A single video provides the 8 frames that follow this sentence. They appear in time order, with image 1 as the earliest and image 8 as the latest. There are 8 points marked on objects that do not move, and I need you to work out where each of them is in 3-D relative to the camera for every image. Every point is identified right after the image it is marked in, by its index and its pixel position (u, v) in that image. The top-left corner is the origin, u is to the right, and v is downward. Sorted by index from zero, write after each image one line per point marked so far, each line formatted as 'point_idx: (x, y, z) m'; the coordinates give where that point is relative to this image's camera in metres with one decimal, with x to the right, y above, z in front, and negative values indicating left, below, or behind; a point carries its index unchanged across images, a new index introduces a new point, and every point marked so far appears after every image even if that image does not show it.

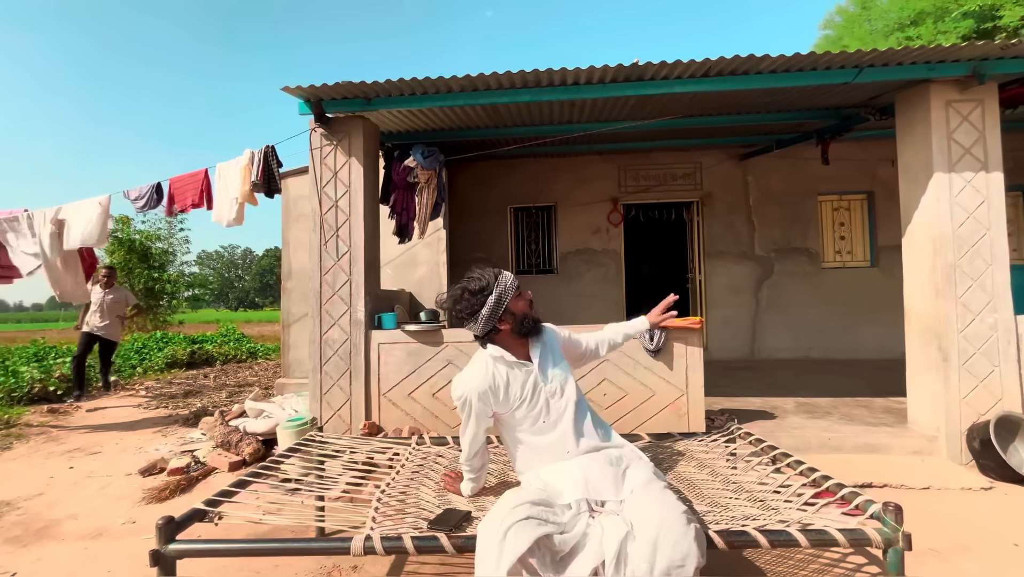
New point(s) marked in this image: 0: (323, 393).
0: (-1.7, -1.0, +4.2) m
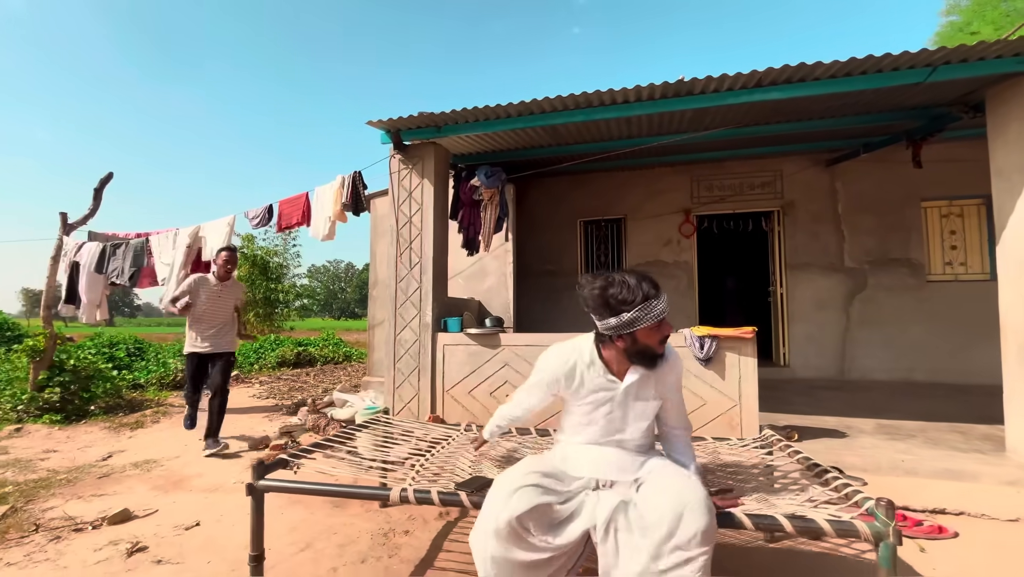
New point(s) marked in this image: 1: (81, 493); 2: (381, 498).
0: (-1.2, -1.0, +4.8) m
1: (-3.5, -1.6, +3.7) m
2: (-0.6, -1.0, +2.2) m
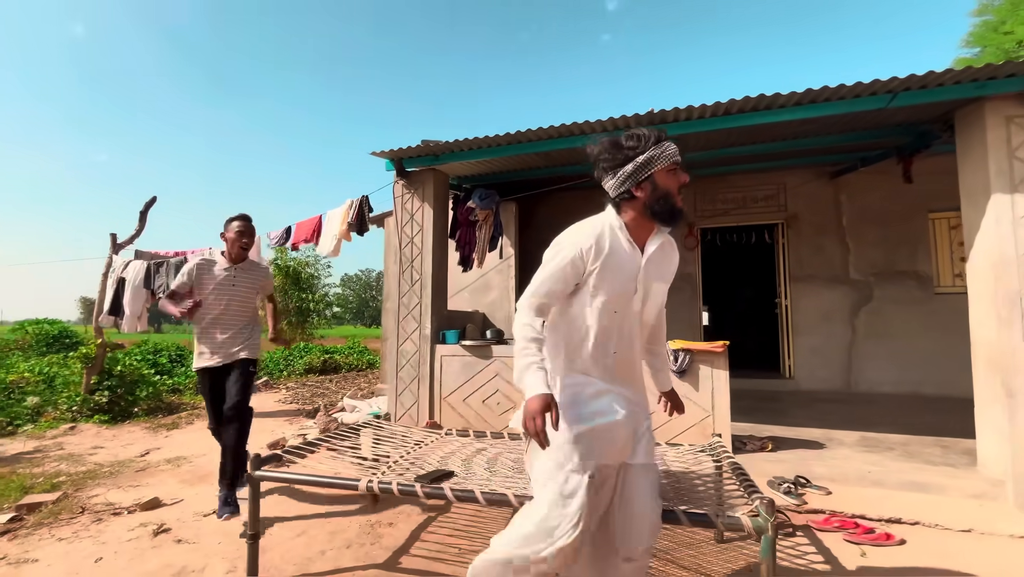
0: (-1.3, -1.2, +5.2) m
1: (-3.6, -1.8, +4.3) m
2: (-0.9, -1.1, +2.5) m
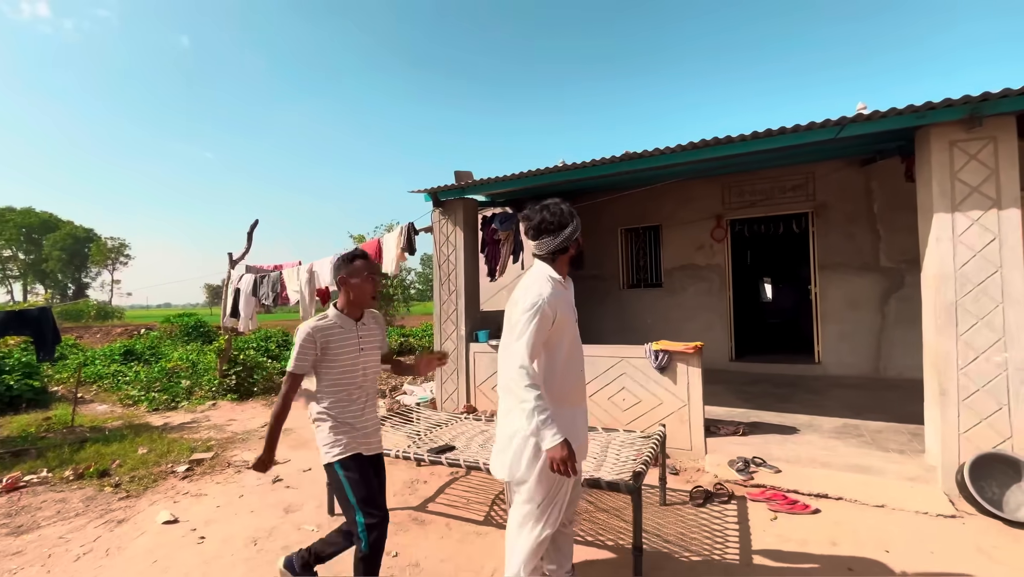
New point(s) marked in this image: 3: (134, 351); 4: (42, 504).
0: (-1.0, -1.3, +6.5) m
1: (-3.4, -2.1, +6.0) m
2: (-1.0, -1.4, +3.8) m
3: (-10.1, -1.7, +12.3) m
4: (-4.5, -2.1, +4.4) m
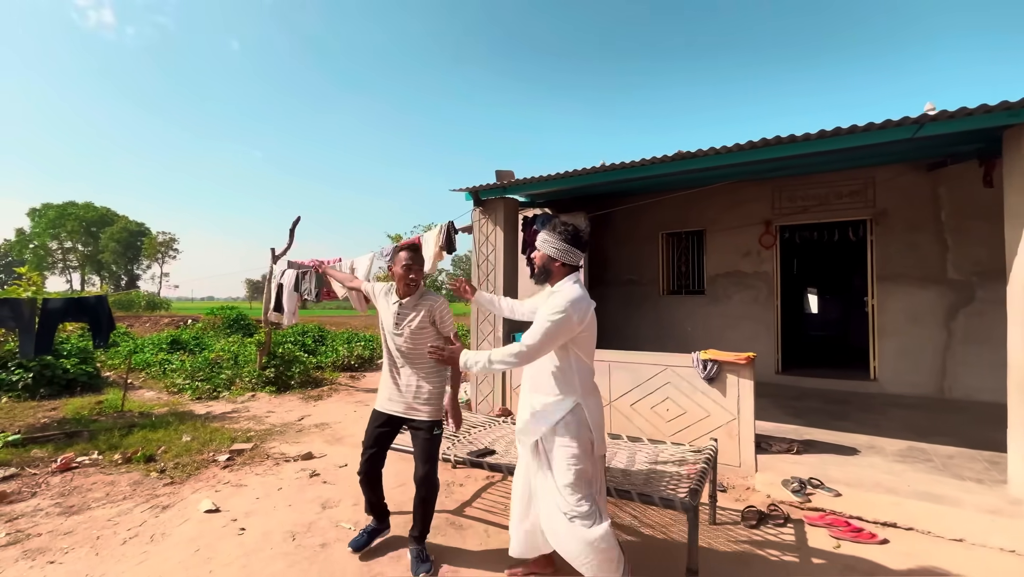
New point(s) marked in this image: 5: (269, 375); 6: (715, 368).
0: (-0.5, -1.3, +6.4) m
1: (-2.9, -2.0, +6.0) m
2: (-0.7, -1.4, +3.7) m
3: (-9.2, -1.5, +12.8) m
4: (-4.2, -2.0, +4.6) m
5: (-5.0, -1.8, +9.5) m
6: (+2.1, -0.8, +4.8) m
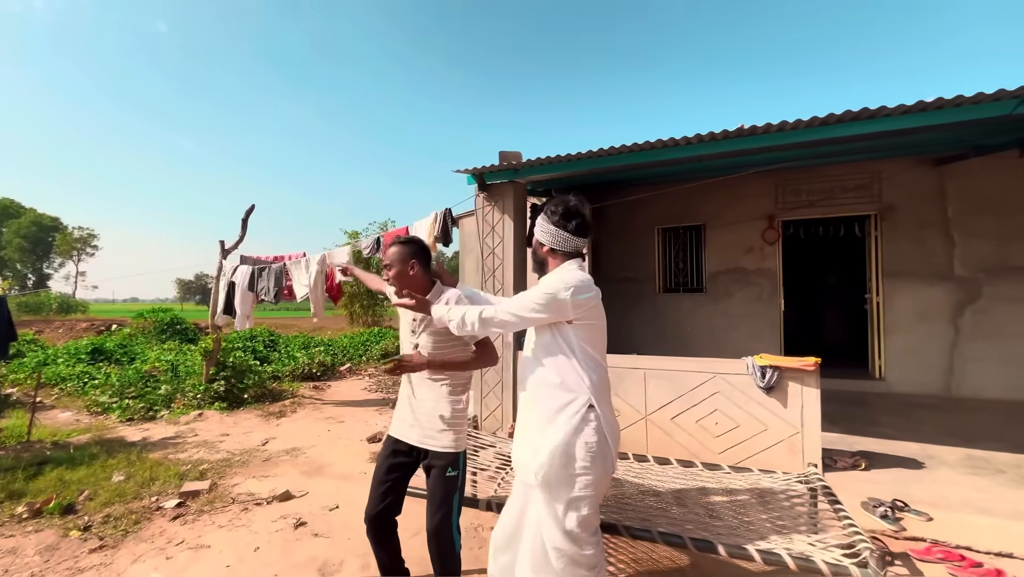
0: (-0.4, -1.3, +5.5) m
1: (-2.8, -2.0, +4.9) m
2: (-0.3, -1.3, +2.9) m
3: (-9.7, -1.5, +10.9) m
4: (-3.8, -1.9, +3.3) m
5: (-5.2, -1.8, +8.1) m
6: (+2.4, -0.8, +4.2) m
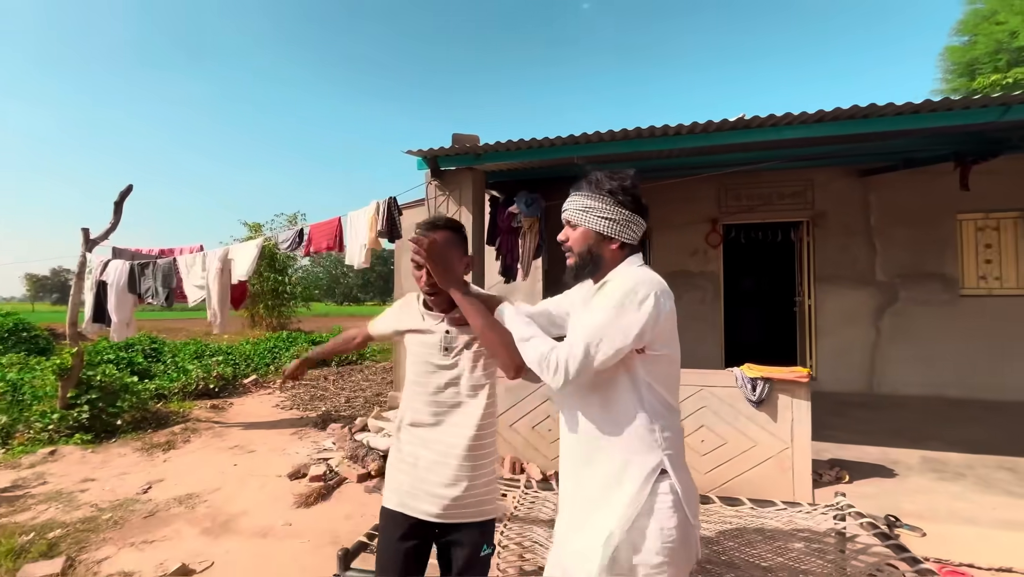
0: (-0.8, -1.3, +4.7) m
1: (-3.0, -2.0, +3.7) m
2: (-0.2, -1.4, +2.1) m
3: (-11.0, -1.4, +8.4) m
4: (-3.8, -2.0, +1.9) m
5: (-6.0, -1.8, +6.4) m
6: (+2.1, -0.8, +3.9) m
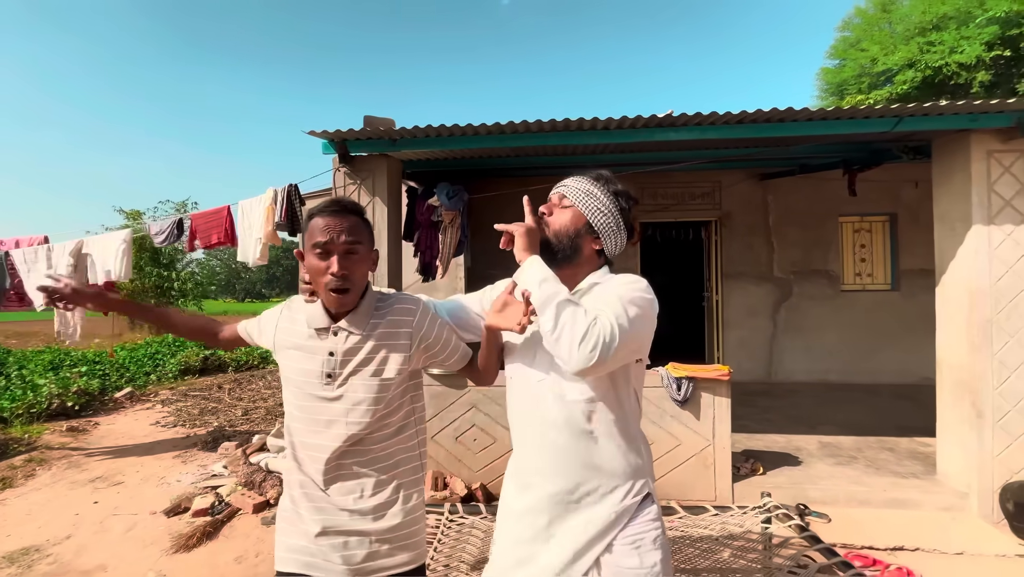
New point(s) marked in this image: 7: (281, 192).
0: (-1.5, -1.3, +4.2) m
1: (-3.6, -2.0, +2.8) m
2: (-0.5, -1.4, +1.8) m
3: (-12.2, -1.5, +6.1) m
4: (-4.0, -2.0, +1.0) m
5: (-7.0, -1.8, +5.0) m
6: (+1.5, -0.8, +3.9) m
7: (-2.2, +0.9, +4.3) m
